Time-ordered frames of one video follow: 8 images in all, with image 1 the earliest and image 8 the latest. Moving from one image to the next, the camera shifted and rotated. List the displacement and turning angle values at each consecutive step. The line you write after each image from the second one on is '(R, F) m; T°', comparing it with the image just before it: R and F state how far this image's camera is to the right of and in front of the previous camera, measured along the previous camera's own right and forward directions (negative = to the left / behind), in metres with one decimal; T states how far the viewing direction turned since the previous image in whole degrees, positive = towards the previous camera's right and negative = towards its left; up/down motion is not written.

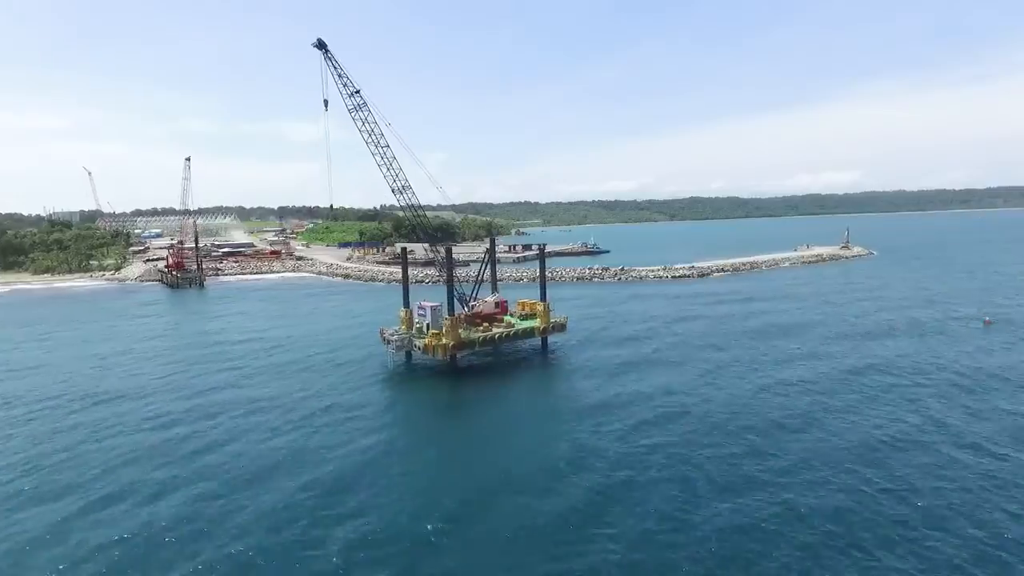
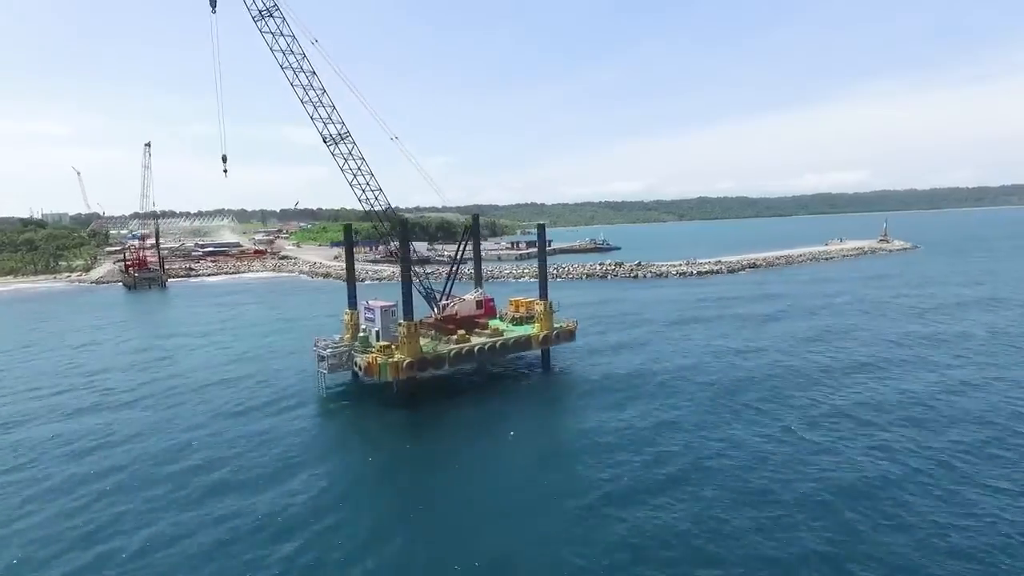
(+1.2, +15.6) m; -1°
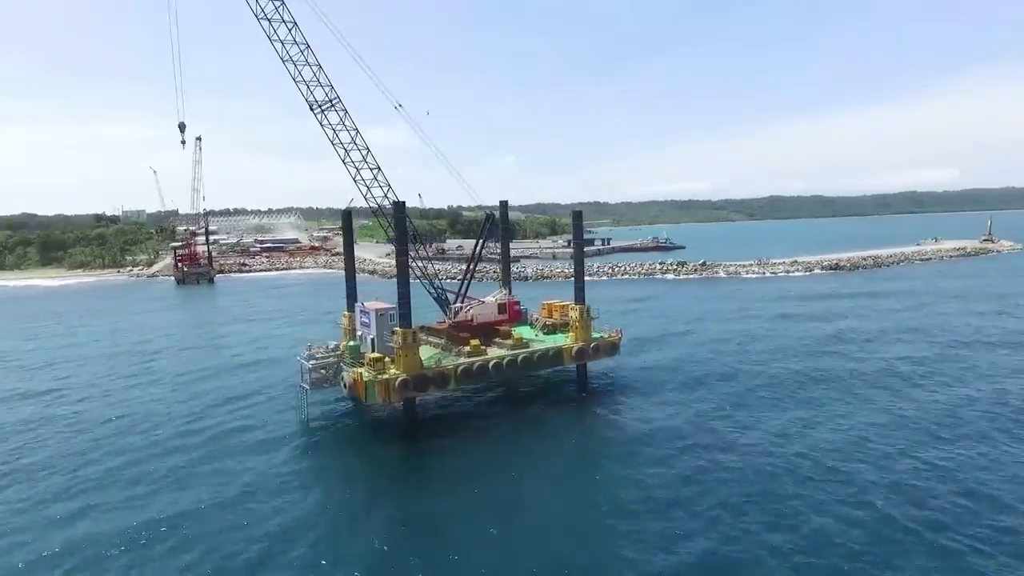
(+1.7, +7.3) m; -6°
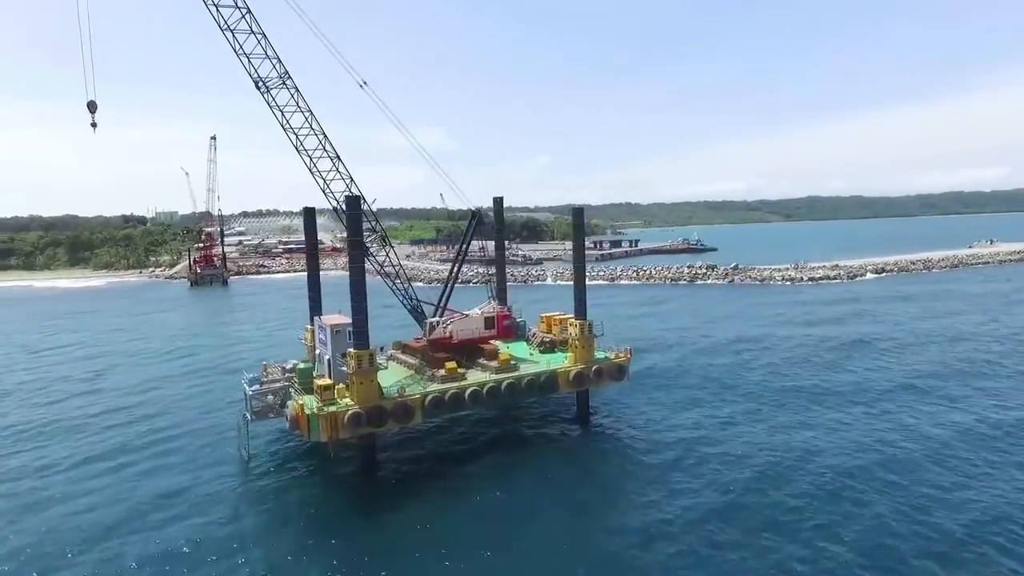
(+1.9, +5.2) m; -3°
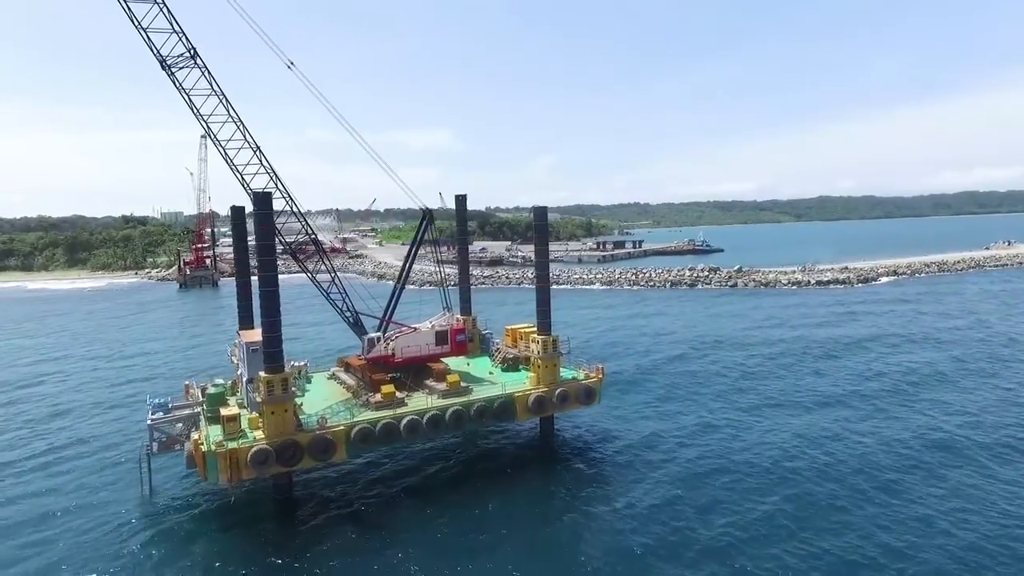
(+2.2, +3.6) m; -1°
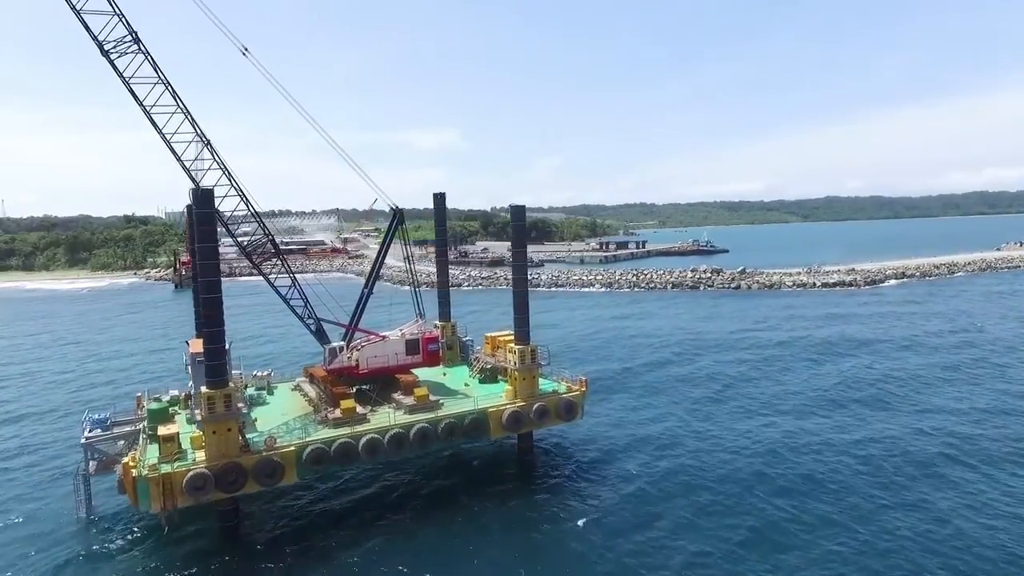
(+1.1, +1.9) m; -1°
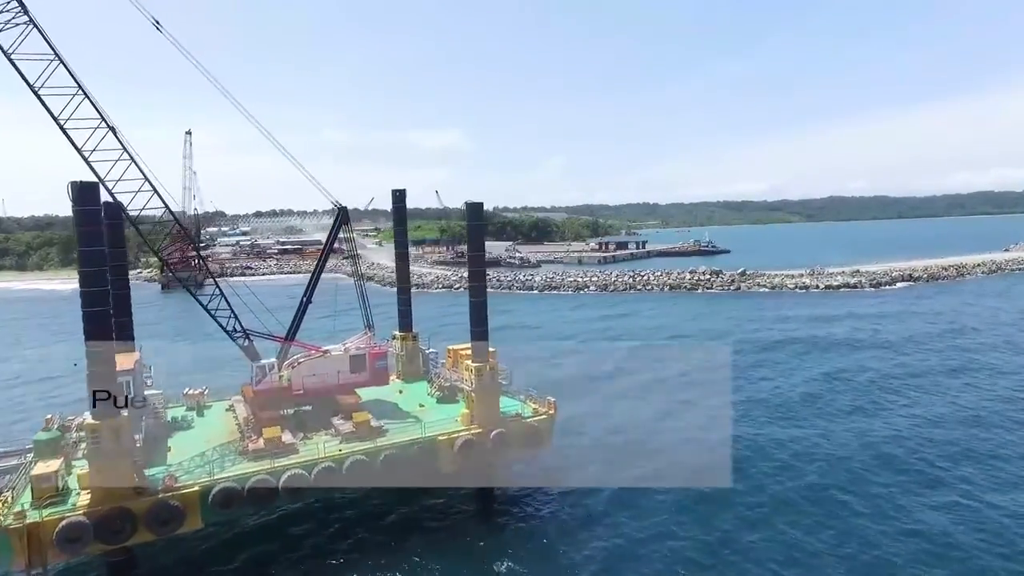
(+1.5, +2.8) m; 0°
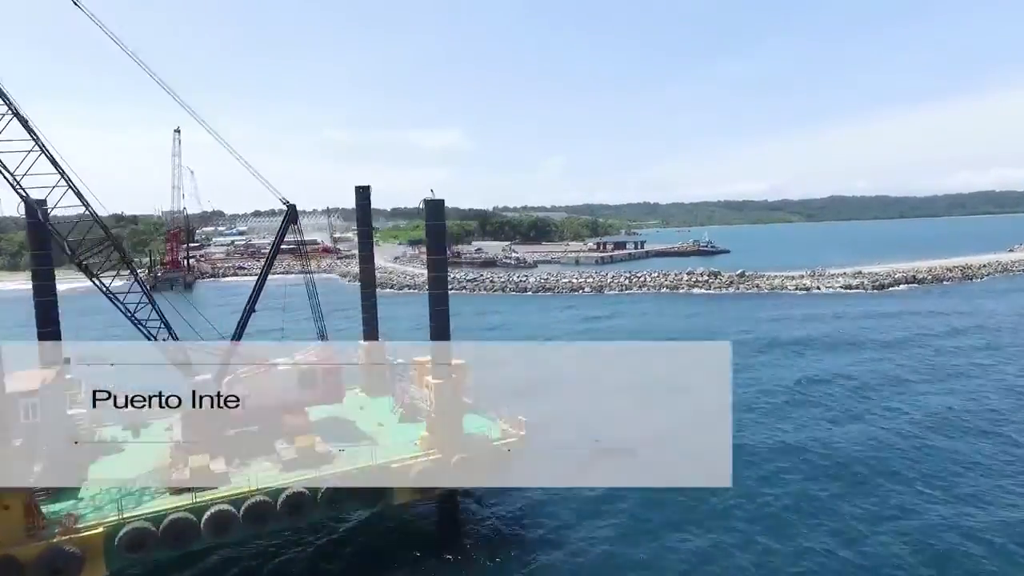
(+1.0, +2.1) m; 0°
